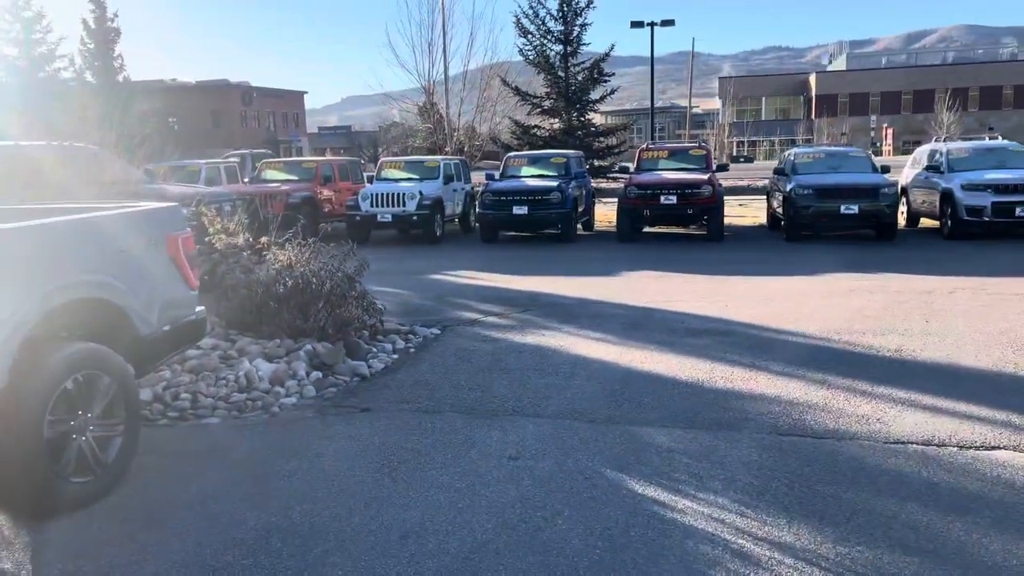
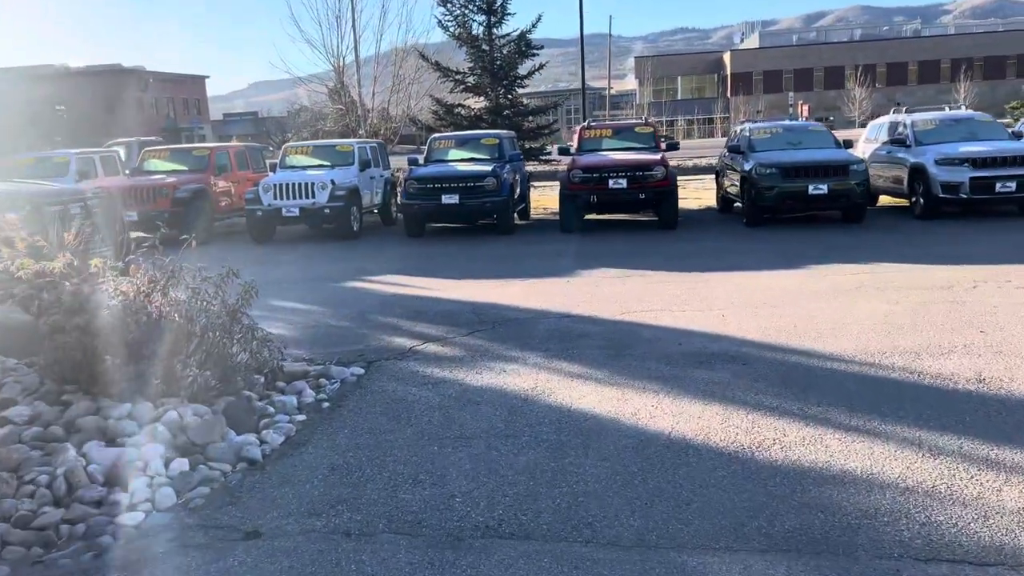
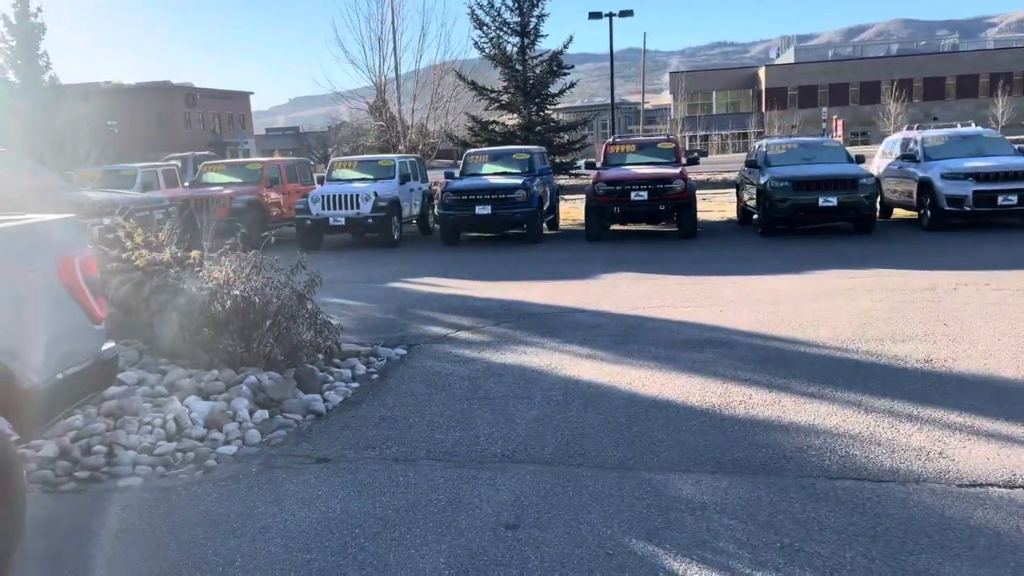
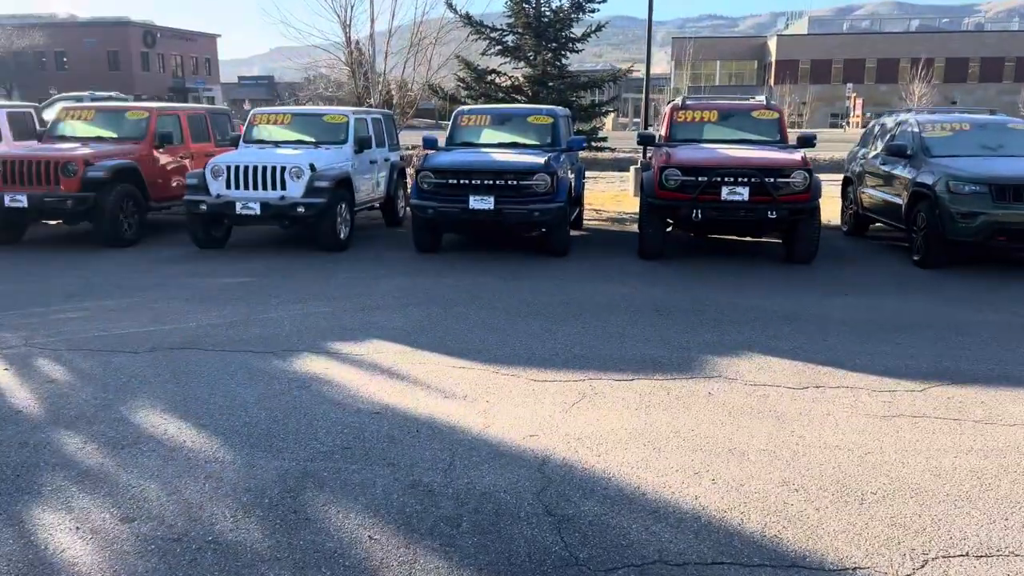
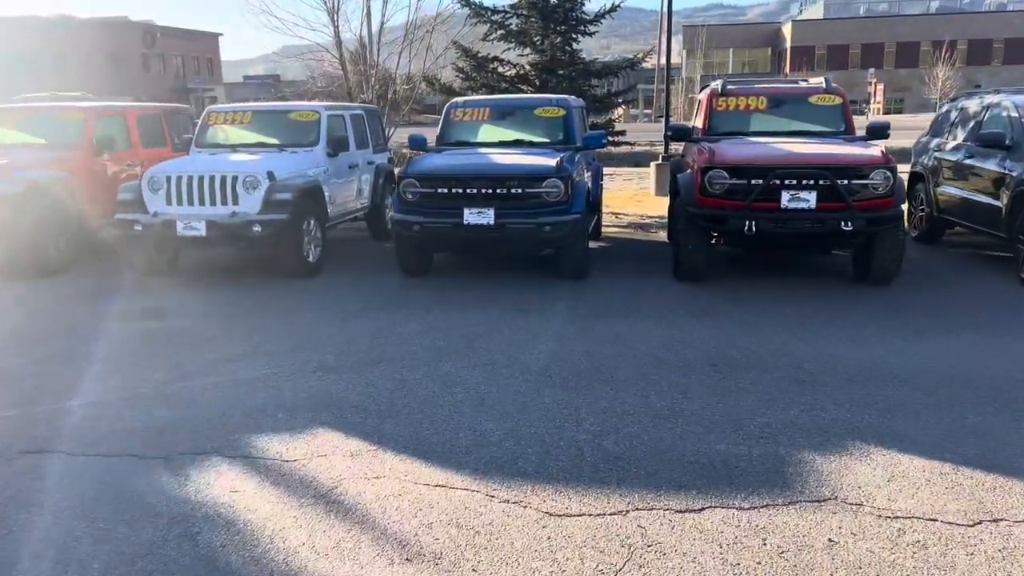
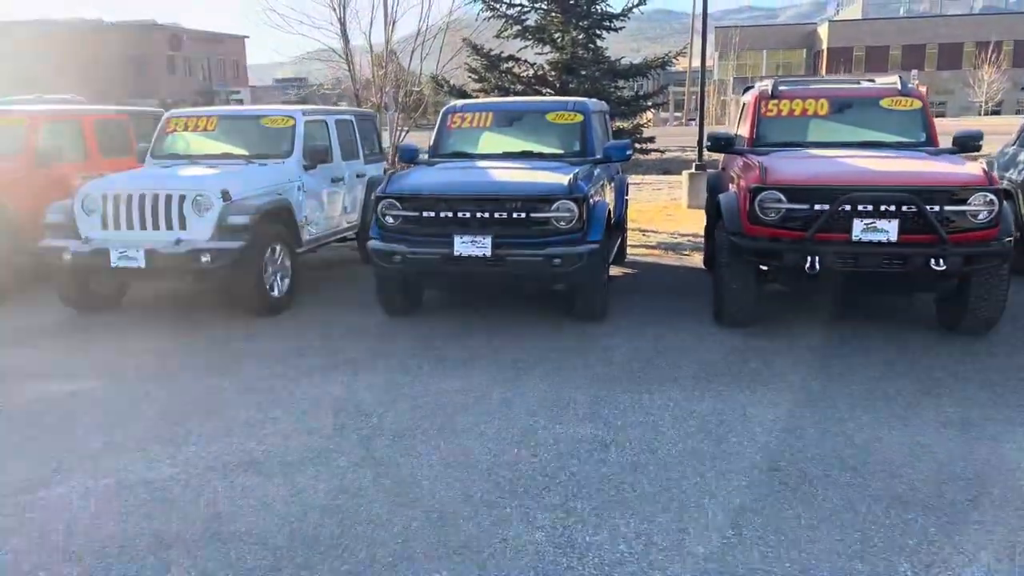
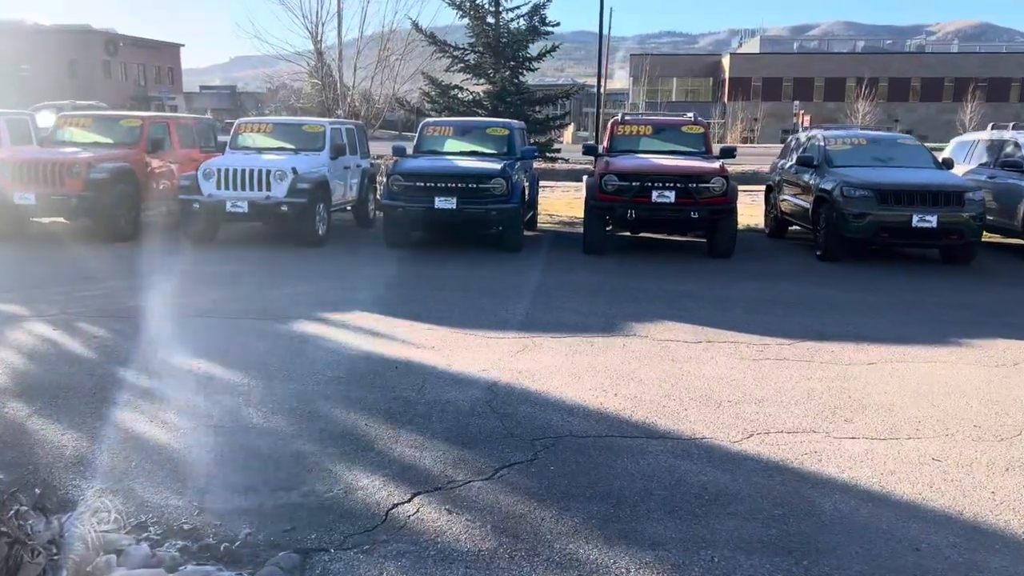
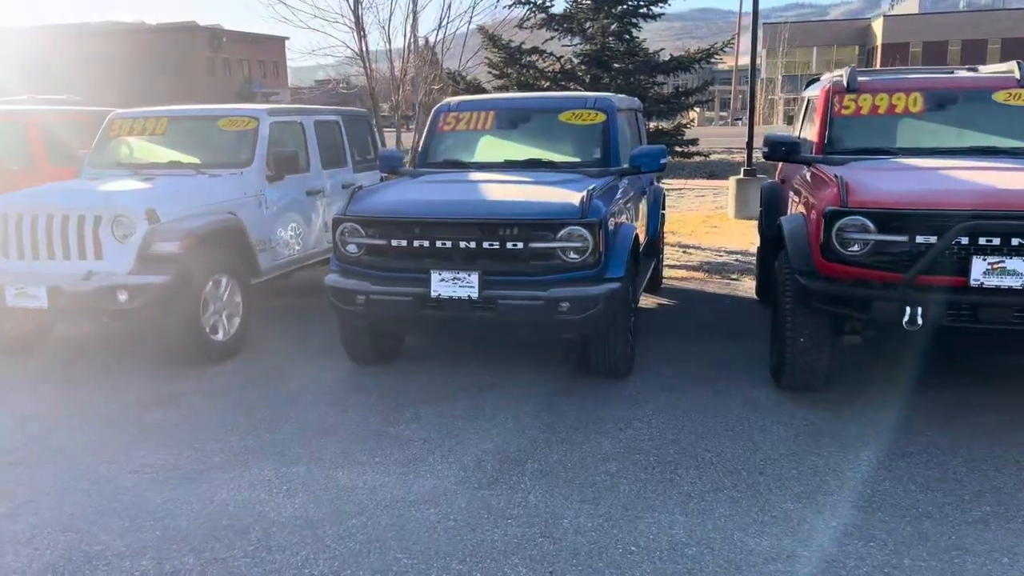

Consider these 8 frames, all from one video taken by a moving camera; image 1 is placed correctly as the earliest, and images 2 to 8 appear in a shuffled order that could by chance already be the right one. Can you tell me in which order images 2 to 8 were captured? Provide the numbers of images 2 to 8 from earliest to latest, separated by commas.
3, 2, 7, 4, 5, 6, 8
